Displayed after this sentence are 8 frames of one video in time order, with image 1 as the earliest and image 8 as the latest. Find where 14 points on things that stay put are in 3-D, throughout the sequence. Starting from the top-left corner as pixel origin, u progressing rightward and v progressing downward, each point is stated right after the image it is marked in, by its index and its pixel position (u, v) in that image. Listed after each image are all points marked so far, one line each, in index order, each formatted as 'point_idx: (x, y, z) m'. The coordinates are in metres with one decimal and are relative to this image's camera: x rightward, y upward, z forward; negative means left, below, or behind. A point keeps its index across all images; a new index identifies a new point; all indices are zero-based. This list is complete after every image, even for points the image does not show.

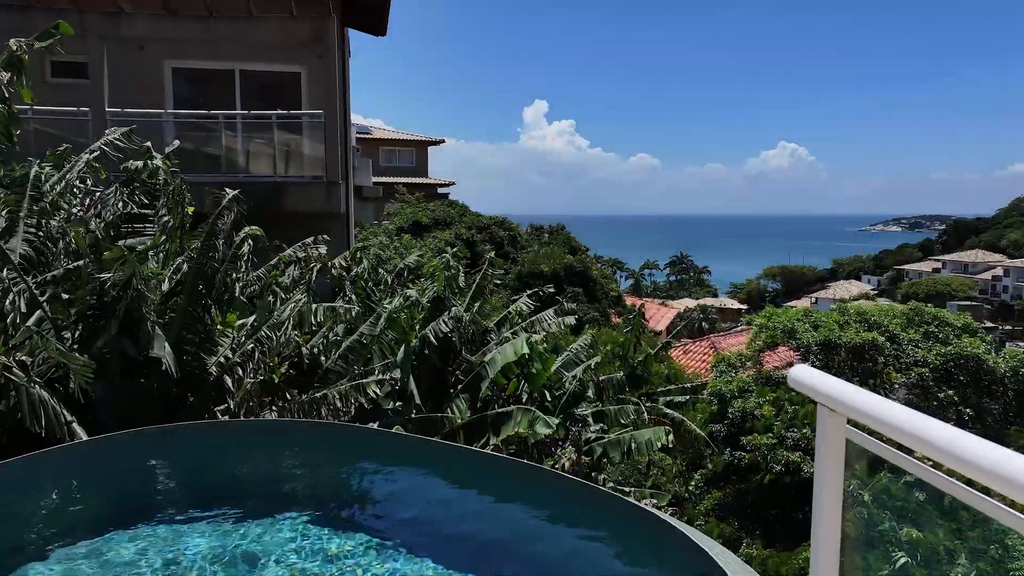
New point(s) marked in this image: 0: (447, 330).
0: (-0.7, -0.5, +7.8) m
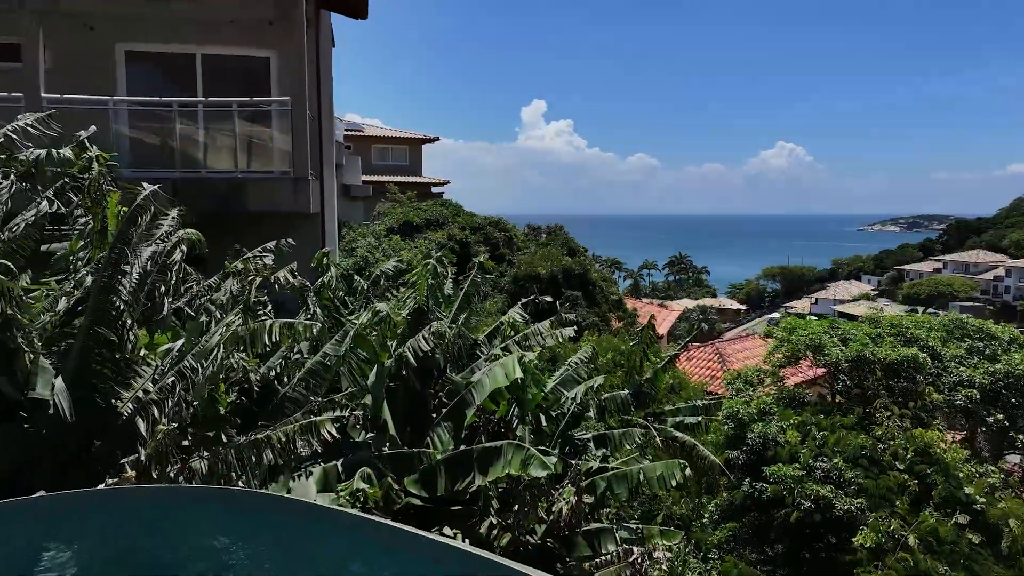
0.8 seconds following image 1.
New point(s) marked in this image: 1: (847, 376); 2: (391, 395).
0: (-0.8, -0.6, +6.8) m
1: (+4.0, -1.1, +8.4) m
2: (-1.2, -1.1, +7.0) m
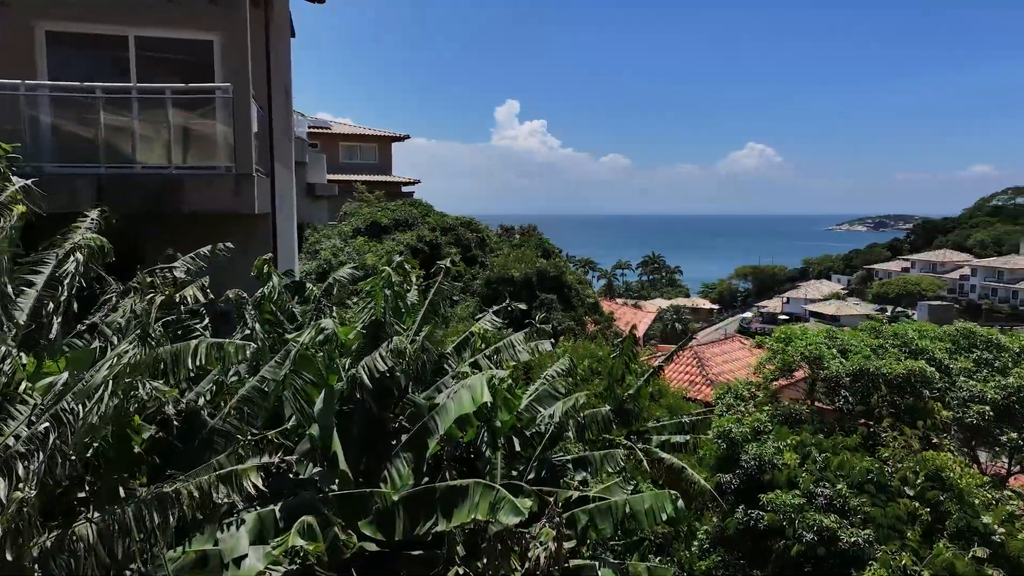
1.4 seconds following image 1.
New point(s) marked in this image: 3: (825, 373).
0: (-1.1, -0.7, +6.0) m
1: (+3.7, -1.2, +7.8) m
2: (-1.5, -1.2, +6.1) m
3: (+3.5, -1.0, +7.9) m
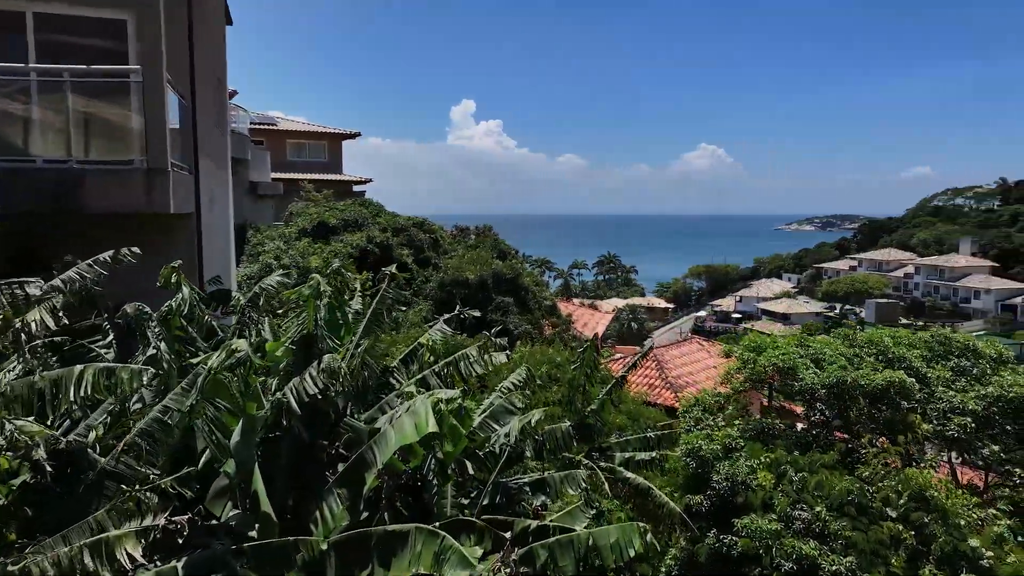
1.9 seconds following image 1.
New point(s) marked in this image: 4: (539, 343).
0: (-1.4, -0.8, +5.2) m
1: (+3.2, -1.2, +7.3) m
2: (-1.9, -1.3, +5.4) m
3: (+3.0, -1.0, +7.4) m
4: (+0.7, -1.4, +17.5) m
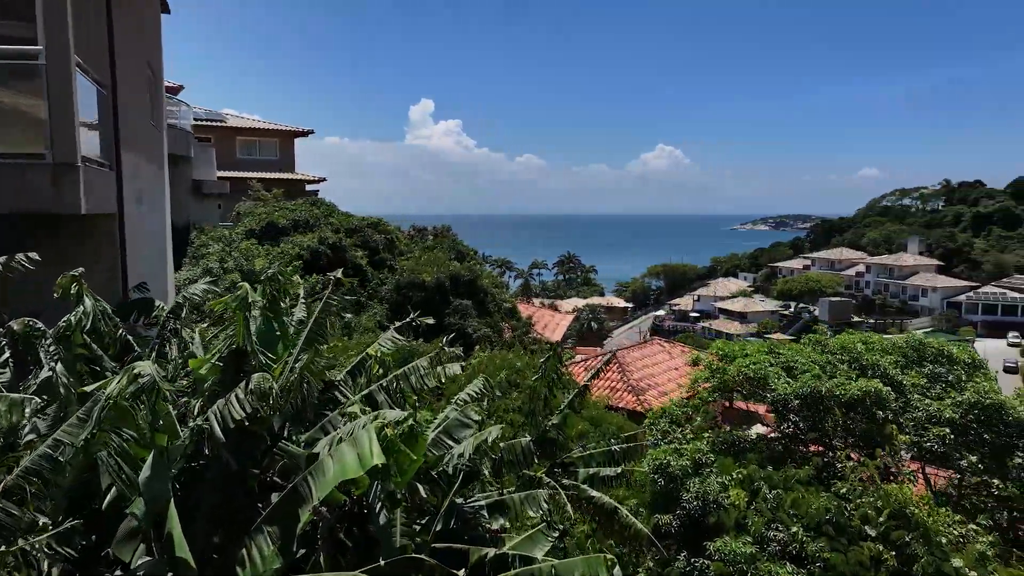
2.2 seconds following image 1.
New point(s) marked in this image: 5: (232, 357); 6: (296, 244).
0: (-1.8, -0.8, +4.6) m
1: (+2.8, -1.3, +7.0) m
2: (-2.2, -1.3, +4.7) m
3: (+2.6, -1.1, +7.1) m
4: (-0.3, -1.4, +17.0) m
5: (-2.1, -0.5, +5.2) m
6: (-5.6, +1.2, +18.2) m
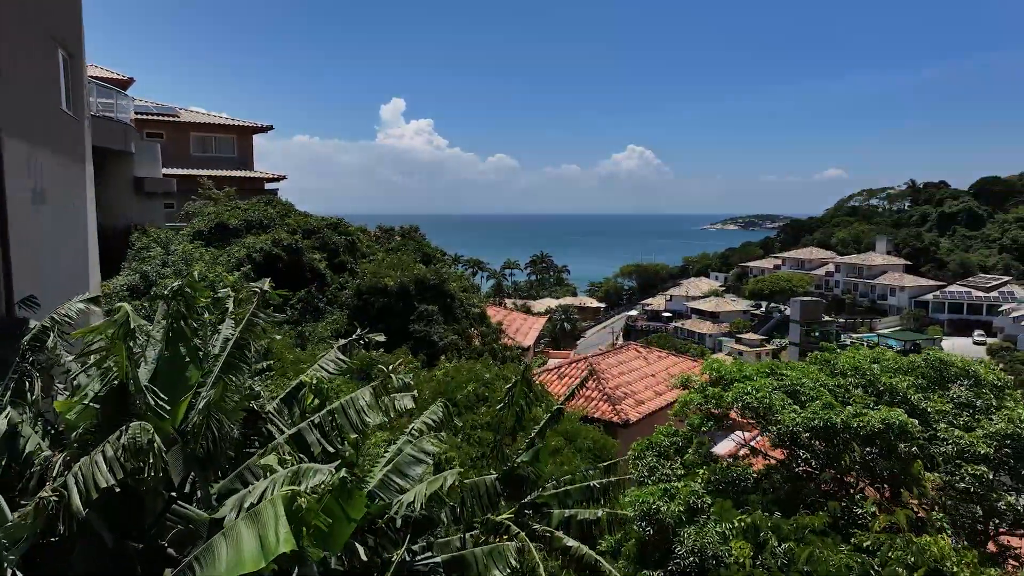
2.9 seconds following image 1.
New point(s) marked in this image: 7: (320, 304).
0: (-2.0, -1.0, +3.5) m
1: (+2.5, -1.4, +6.0) m
2: (-2.4, -1.5, +3.6) m
3: (+2.3, -1.2, +6.1) m
4: (-1.0, -1.5, +15.9) m
5: (-2.3, -0.6, +4.0) m
6: (-6.3, +1.0, +17.0) m
7: (-4.7, -0.4, +17.4) m
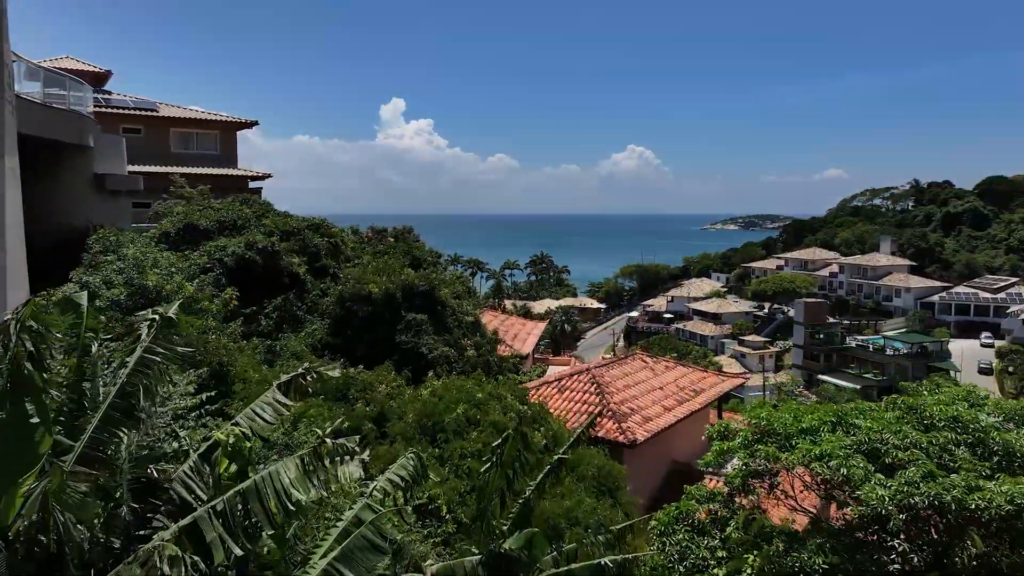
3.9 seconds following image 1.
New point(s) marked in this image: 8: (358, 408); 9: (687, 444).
0: (-2.1, -1.1, +2.0) m
1: (+2.4, -1.5, +4.5) m
2: (-2.5, -1.6, +2.1) m
3: (+2.2, -1.3, +4.6) m
4: (-1.1, -1.7, +14.4) m
5: (-2.4, -0.8, +2.6) m
6: (-6.4, +0.9, +15.5) m
7: (-4.8, -0.6, +16.0) m
8: (-2.5, -2.0, +11.5) m
9: (+4.7, -4.2, +19.1) m
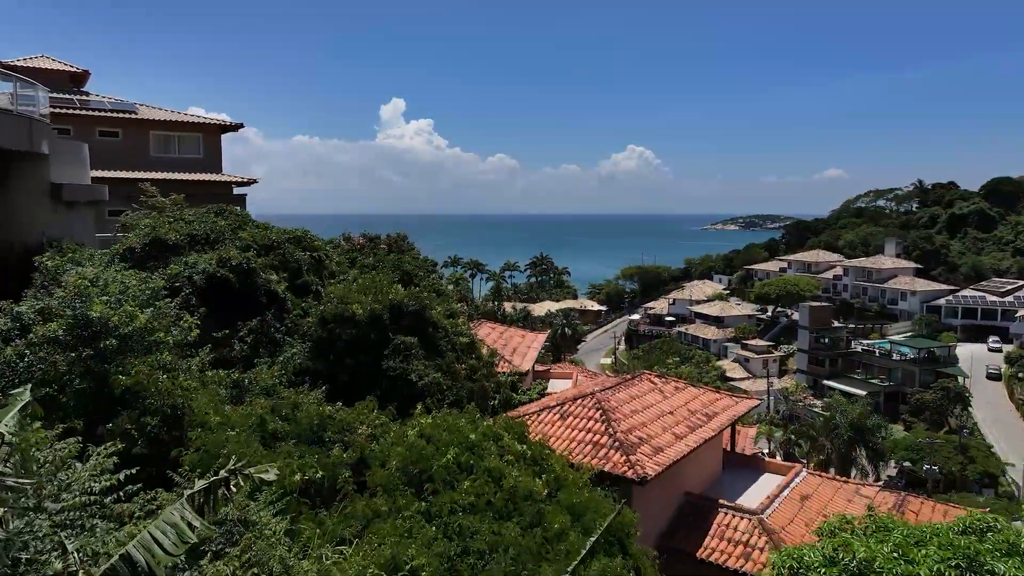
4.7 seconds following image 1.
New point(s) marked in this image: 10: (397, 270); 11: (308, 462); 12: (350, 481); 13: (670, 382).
0: (-2.1, -1.5, +0.6) m
1: (+2.4, -1.9, +3.1) m
2: (-2.5, -2.0, +0.7) m
3: (+2.1, -1.8, +3.2) m
4: (-1.2, -2.1, +13.0) m
5: (-2.4, -1.2, +1.2) m
6: (-6.5, +0.4, +14.1) m
7: (-4.9, -1.0, +14.6) m
8: (-2.6, -2.4, +10.1) m
9: (+4.7, -4.6, +17.7) m
10: (-2.9, +0.5, +18.3) m
11: (-2.8, -2.4, +9.8) m
12: (-2.3, -2.7, +9.9) m
13: (+4.4, -2.6, +19.4) m
